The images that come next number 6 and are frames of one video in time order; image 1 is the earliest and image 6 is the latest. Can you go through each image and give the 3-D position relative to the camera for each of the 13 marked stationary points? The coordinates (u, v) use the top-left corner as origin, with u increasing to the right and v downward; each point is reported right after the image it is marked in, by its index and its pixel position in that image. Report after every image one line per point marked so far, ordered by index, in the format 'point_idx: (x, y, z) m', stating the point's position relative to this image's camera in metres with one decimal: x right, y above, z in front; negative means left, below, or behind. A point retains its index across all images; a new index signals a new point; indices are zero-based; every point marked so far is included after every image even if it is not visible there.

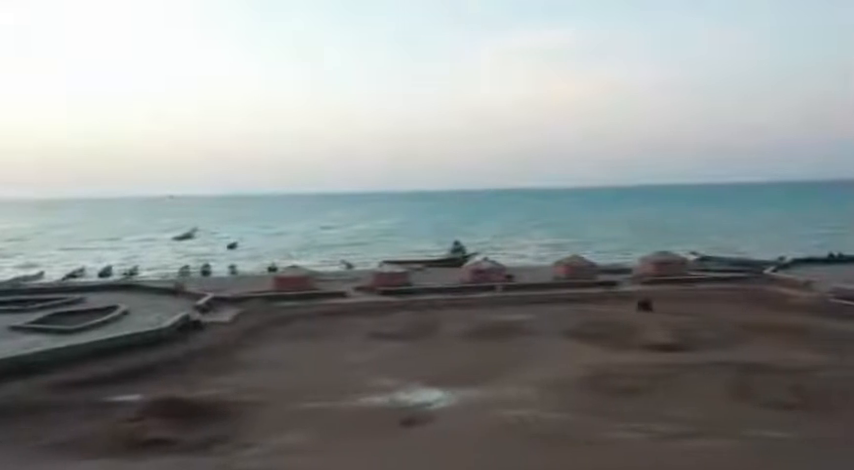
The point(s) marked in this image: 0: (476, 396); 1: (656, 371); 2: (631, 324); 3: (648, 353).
0: (+0.8, -2.5, +11.8) m
1: (+4.0, -2.3, +13.0) m
2: (+5.0, -2.1, +18.3) m
3: (+4.5, -2.4, +15.0) m
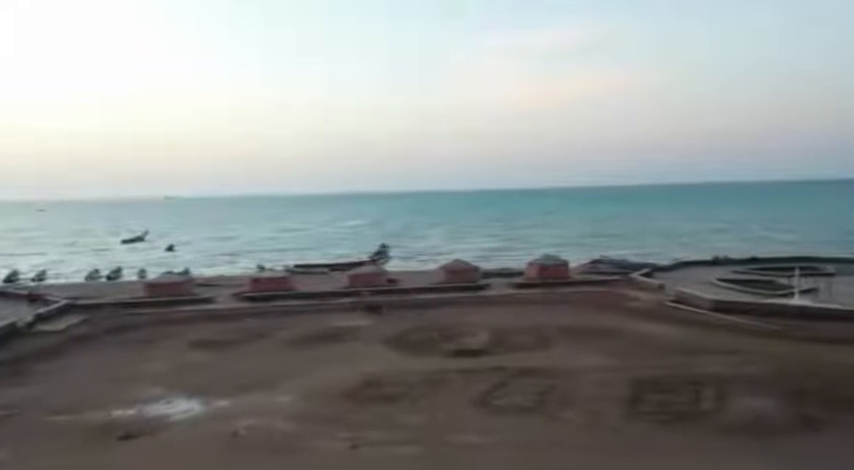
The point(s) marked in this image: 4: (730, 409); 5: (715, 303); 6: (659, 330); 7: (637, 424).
0: (-3.1, -2.7, +11.7) m
1: (0.0, -2.5, +13.1) m
2: (+0.7, -2.3, +18.4) m
3: (+0.4, -2.5, +15.1) m
4: (+4.1, -2.4, +10.2) m
5: (+7.3, -1.7, +18.9) m
6: (+5.3, -2.2, +17.2) m
7: (+2.8, -2.5, +9.9) m
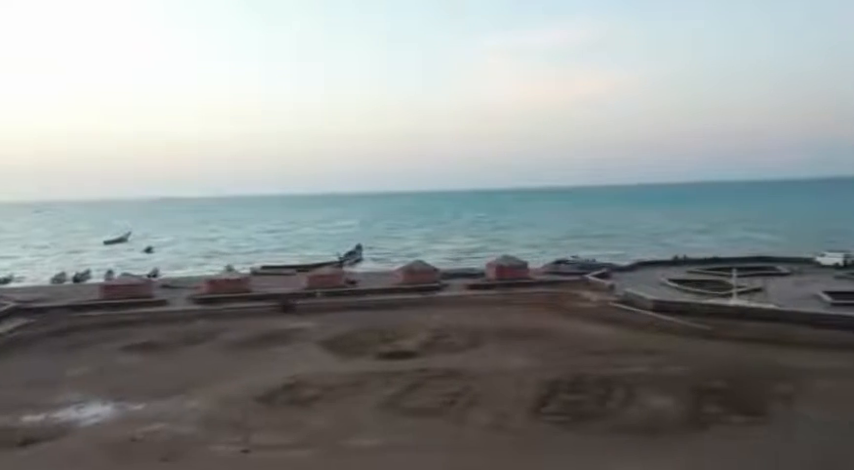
0: (-4.5, -2.7, +11.6) m
1: (-1.3, -2.5, +13.1) m
2: (-0.7, -2.3, +18.4) m
3: (-1.0, -2.5, +15.1) m
4: (+2.8, -2.4, +10.3) m
5: (+5.9, -1.8, +19.0) m
6: (+3.9, -2.2, +17.3) m
7: (+1.5, -2.5, +9.9) m
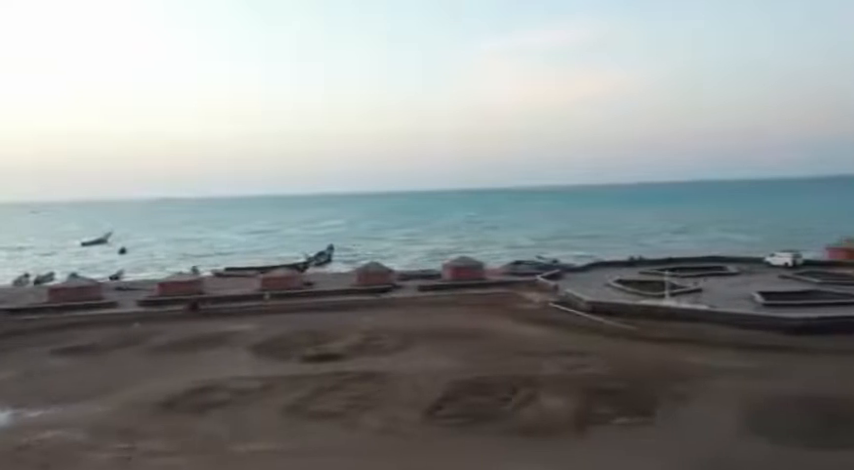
0: (-5.9, -2.8, +11.5) m
1: (-2.8, -2.6, +13.0) m
2: (-2.4, -2.4, +18.4) m
3: (-2.6, -2.6, +15.0) m
4: (+1.4, -2.5, +10.3) m
5: (+4.2, -1.8, +19.1) m
6: (+2.3, -2.3, +17.3) m
7: (0.0, -2.6, +9.9) m
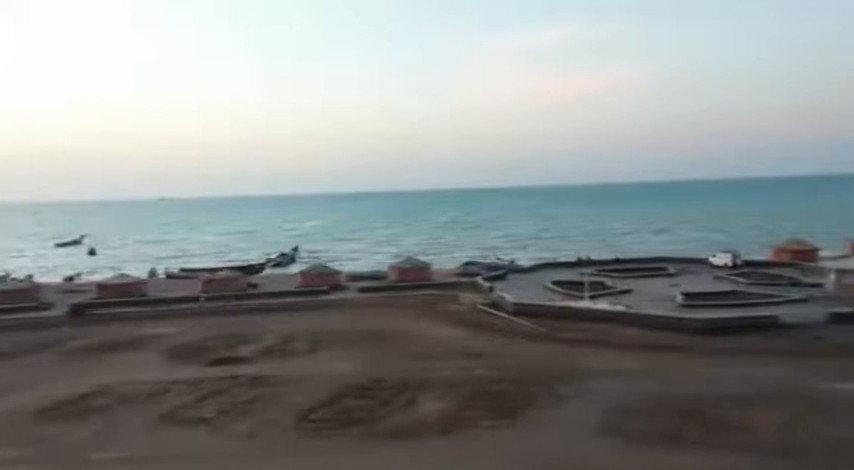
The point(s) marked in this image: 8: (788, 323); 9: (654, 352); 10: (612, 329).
0: (-7.7, -2.8, +11.3) m
1: (-4.7, -2.6, +12.9) m
2: (-4.3, -2.4, +18.3) m
3: (-4.5, -2.6, +14.9) m
4: (-0.4, -2.5, +10.3) m
5: (+2.2, -1.8, +19.2) m
6: (+0.3, -2.3, +17.3) m
7: (-1.7, -2.6, +9.9) m
8: (+7.6, -1.9, +15.7) m
9: (+4.3, -2.2, +14.1) m
10: (+4.1, -2.1, +16.3) m
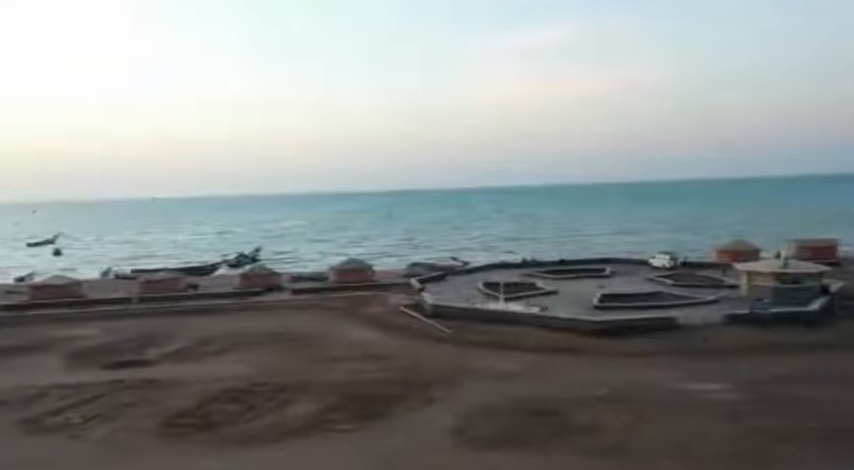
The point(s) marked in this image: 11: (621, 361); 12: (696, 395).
0: (-9.7, -2.9, +11.1) m
1: (-6.6, -2.7, +12.8) m
2: (-6.4, -2.4, +18.2) m
3: (-6.5, -2.7, +14.8) m
4: (-2.3, -2.6, +10.3) m
5: (+0.1, -1.9, +19.2) m
6: (-1.7, -2.4, +17.3) m
7: (-3.6, -2.7, +9.8) m
8: (+5.6, -1.9, +15.9) m
9: (+2.3, -2.3, +14.2) m
10: (+2.1, -2.1, +16.4) m
11: (+3.6, -2.3, +13.3) m
12: (+4.1, -2.4, +11.2) m
